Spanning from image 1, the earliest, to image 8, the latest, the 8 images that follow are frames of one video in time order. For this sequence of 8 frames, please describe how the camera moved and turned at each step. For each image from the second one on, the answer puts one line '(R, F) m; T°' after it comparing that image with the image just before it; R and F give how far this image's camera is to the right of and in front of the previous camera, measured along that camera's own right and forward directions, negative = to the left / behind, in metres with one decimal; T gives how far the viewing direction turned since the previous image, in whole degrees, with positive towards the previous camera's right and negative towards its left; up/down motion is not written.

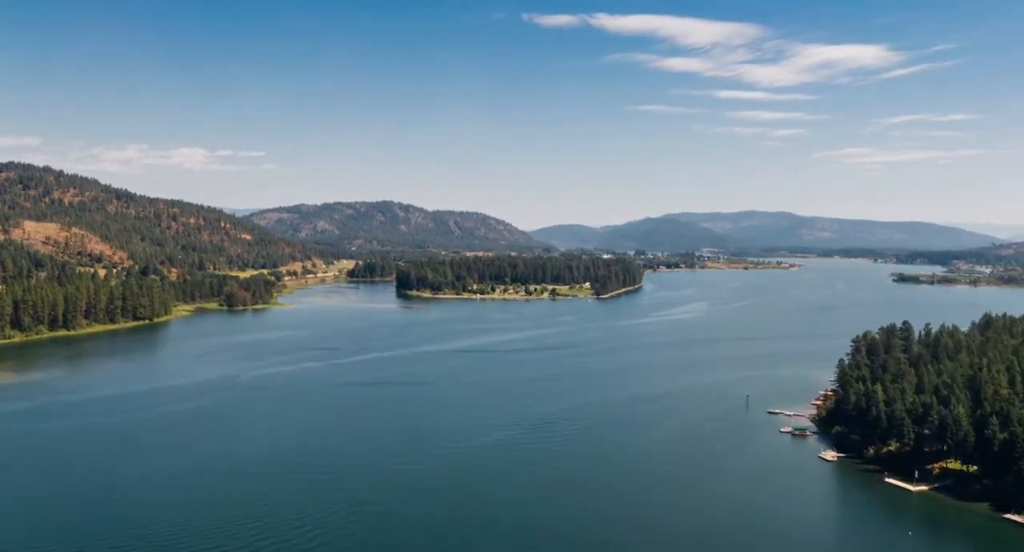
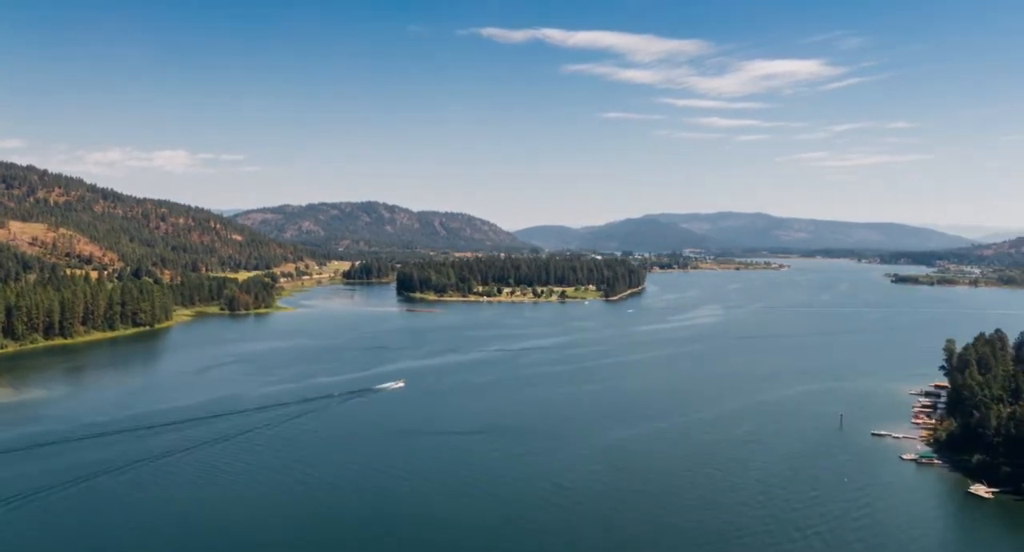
(-2.1, +2.6) m; +1°
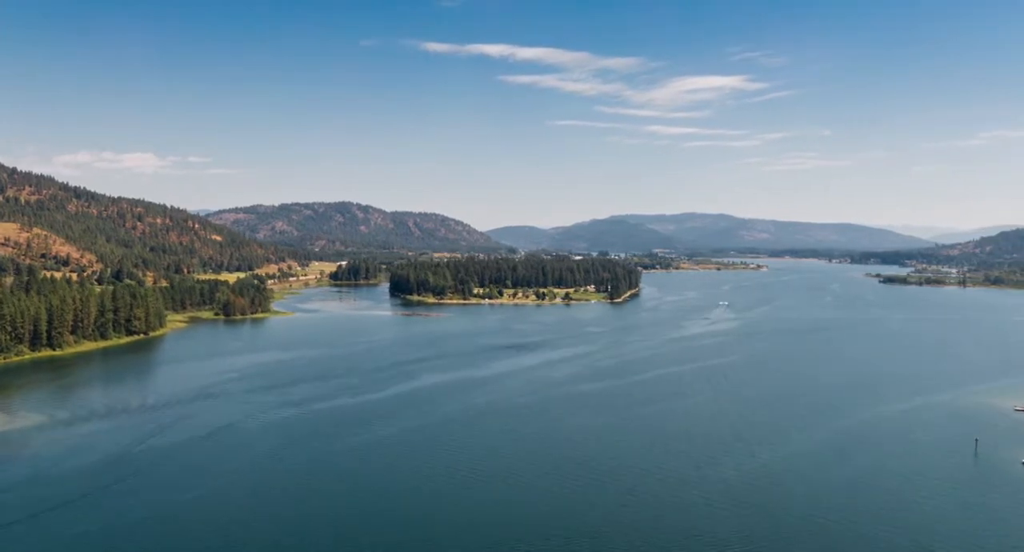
(-2.6, +3.1) m; +2°
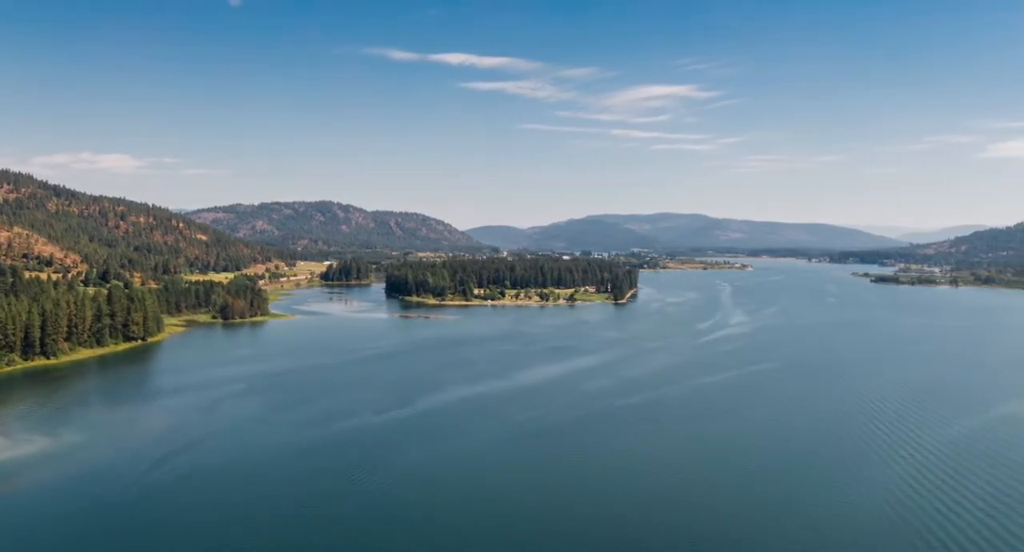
(-1.9, +2.2) m; +1°
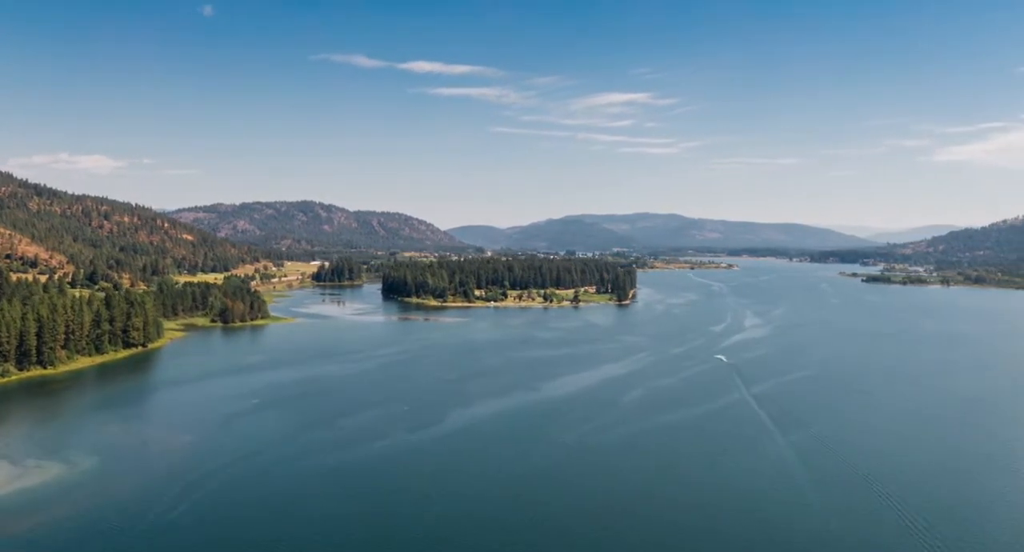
(-1.8, +1.9) m; +1°
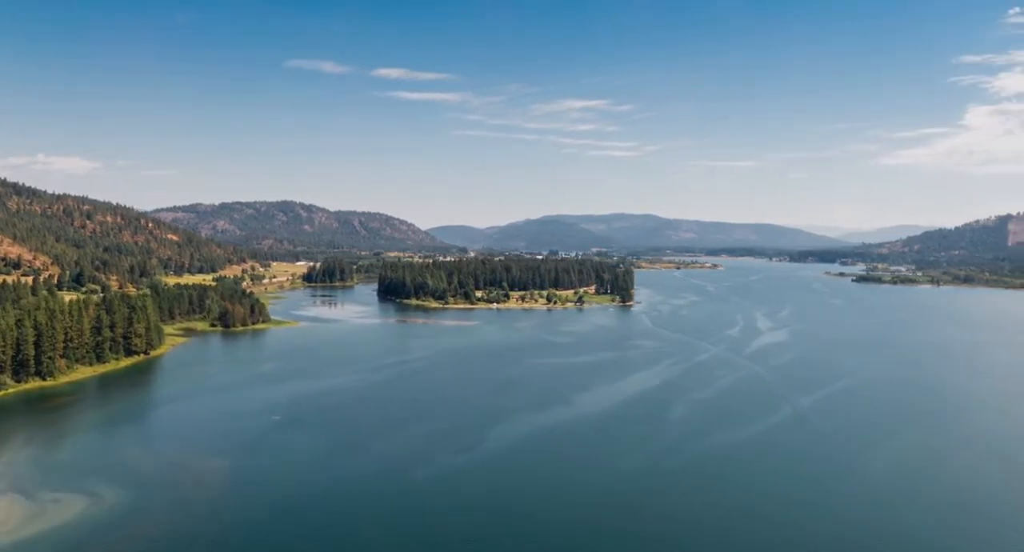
(-1.9, +1.9) m; +1°
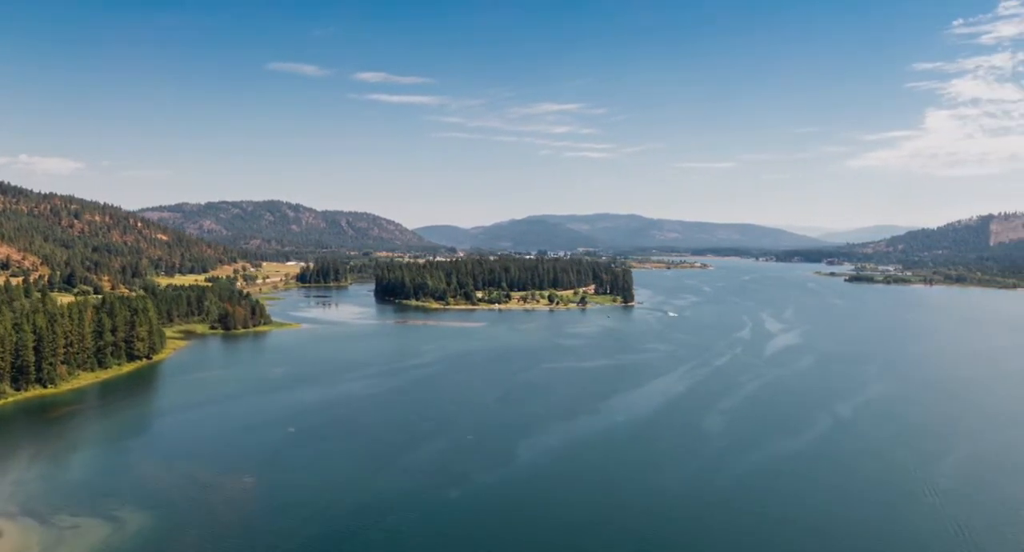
(-1.2, +1.2) m; +1°
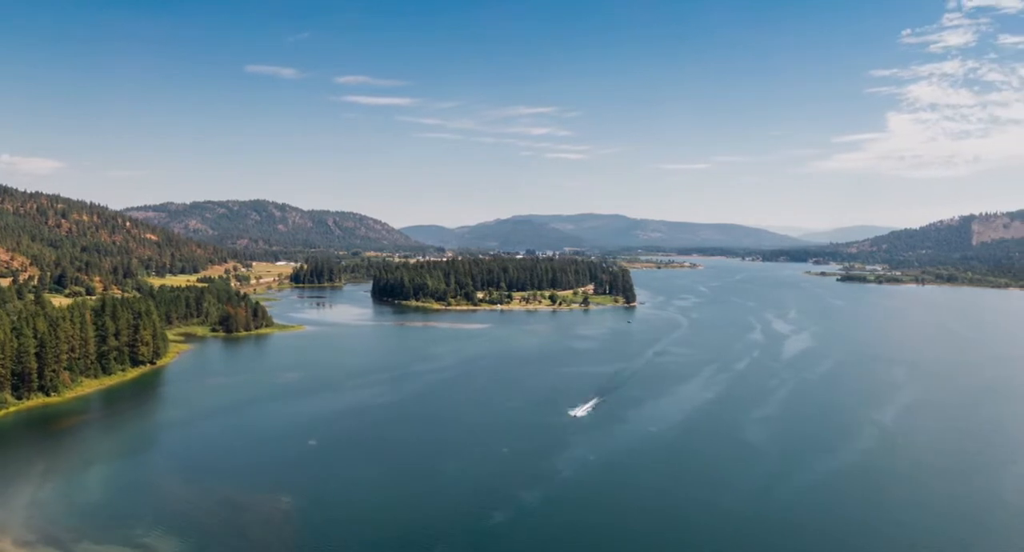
(-1.2, +1.1) m; +1°
